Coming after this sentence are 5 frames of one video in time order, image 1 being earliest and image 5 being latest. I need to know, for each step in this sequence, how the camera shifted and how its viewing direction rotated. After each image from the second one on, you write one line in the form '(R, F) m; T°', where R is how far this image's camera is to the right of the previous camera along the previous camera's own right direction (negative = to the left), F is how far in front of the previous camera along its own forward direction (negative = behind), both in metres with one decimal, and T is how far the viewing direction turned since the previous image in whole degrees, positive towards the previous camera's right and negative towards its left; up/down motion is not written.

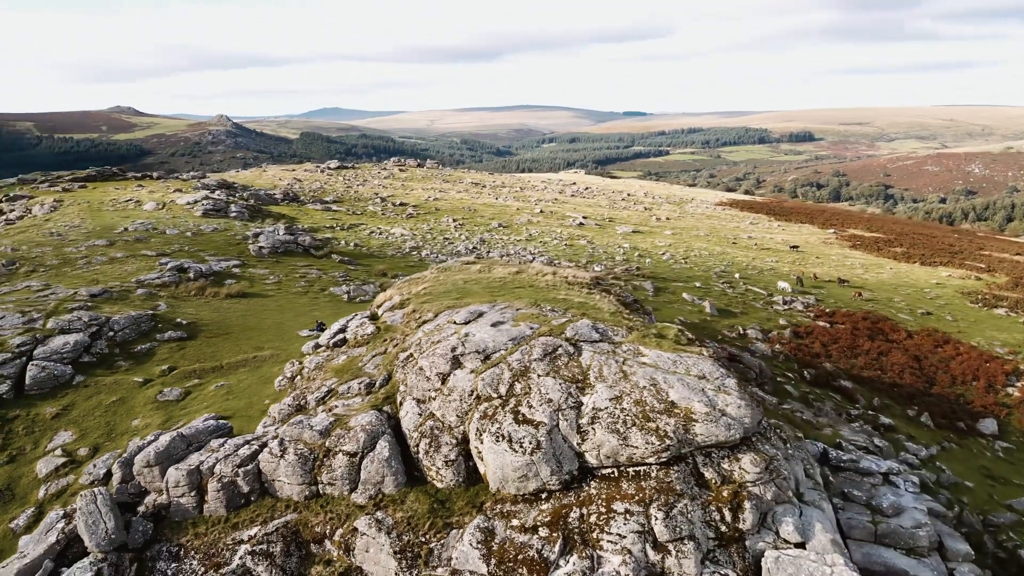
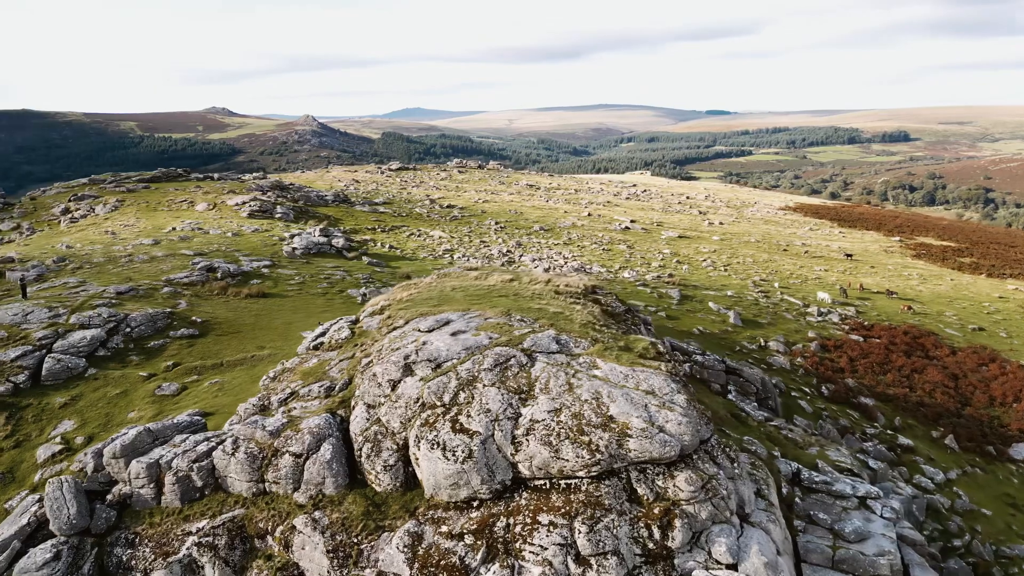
(+2.3, -0.2) m; -6°
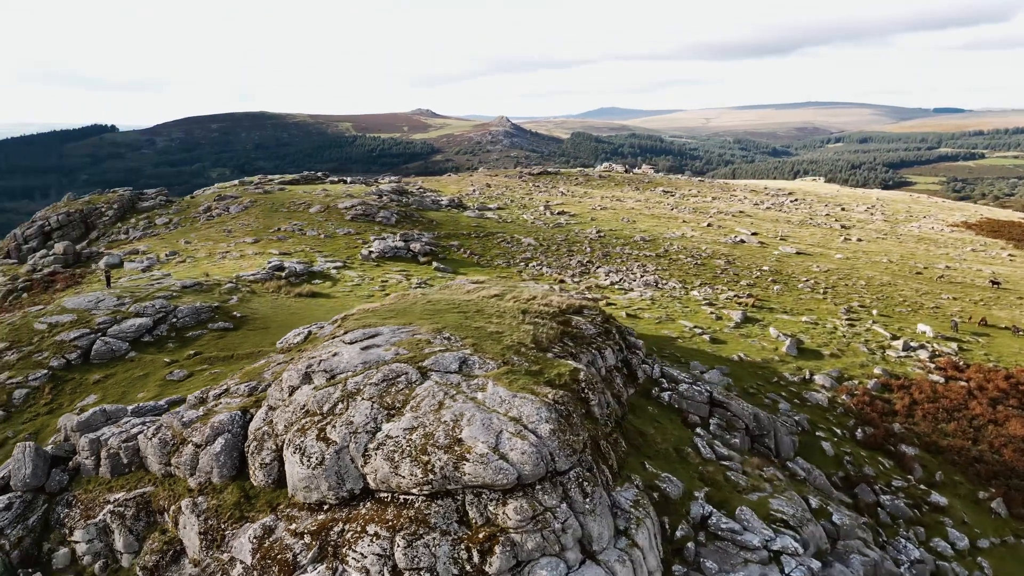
(+5.8, +0.1) m; -14°
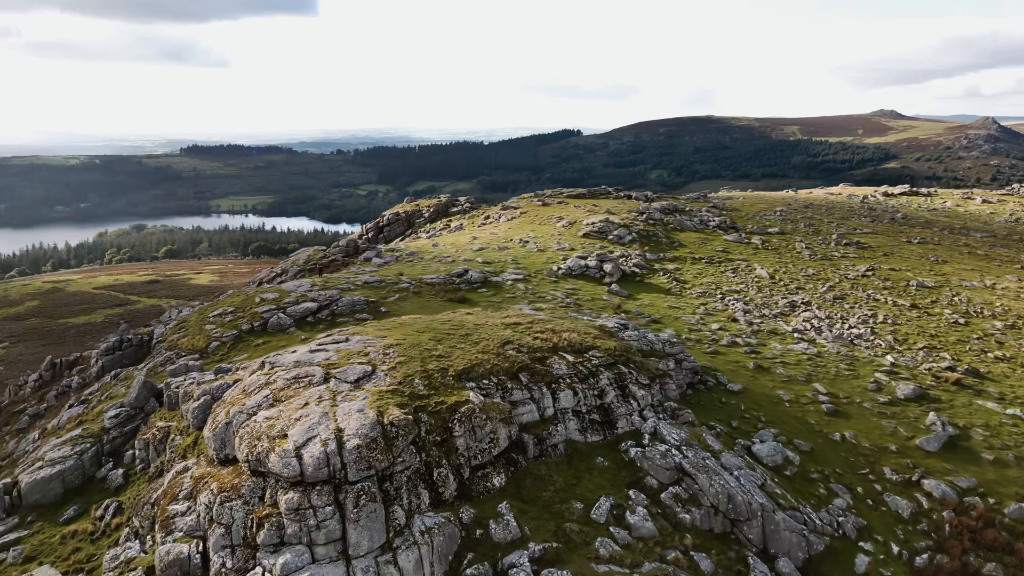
(+12.0, +1.8) m; -32°
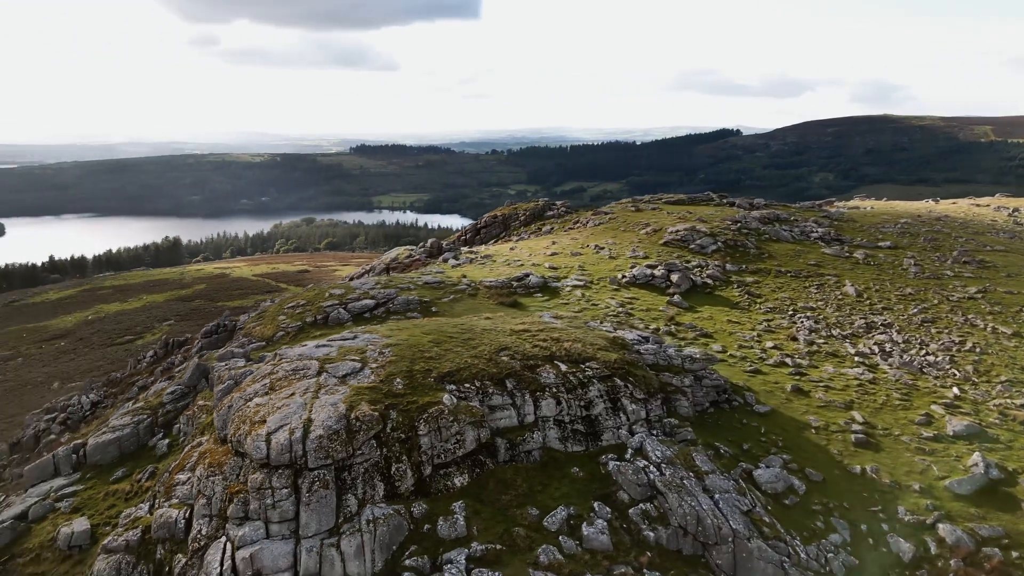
(+4.5, -0.3) m; -11°
